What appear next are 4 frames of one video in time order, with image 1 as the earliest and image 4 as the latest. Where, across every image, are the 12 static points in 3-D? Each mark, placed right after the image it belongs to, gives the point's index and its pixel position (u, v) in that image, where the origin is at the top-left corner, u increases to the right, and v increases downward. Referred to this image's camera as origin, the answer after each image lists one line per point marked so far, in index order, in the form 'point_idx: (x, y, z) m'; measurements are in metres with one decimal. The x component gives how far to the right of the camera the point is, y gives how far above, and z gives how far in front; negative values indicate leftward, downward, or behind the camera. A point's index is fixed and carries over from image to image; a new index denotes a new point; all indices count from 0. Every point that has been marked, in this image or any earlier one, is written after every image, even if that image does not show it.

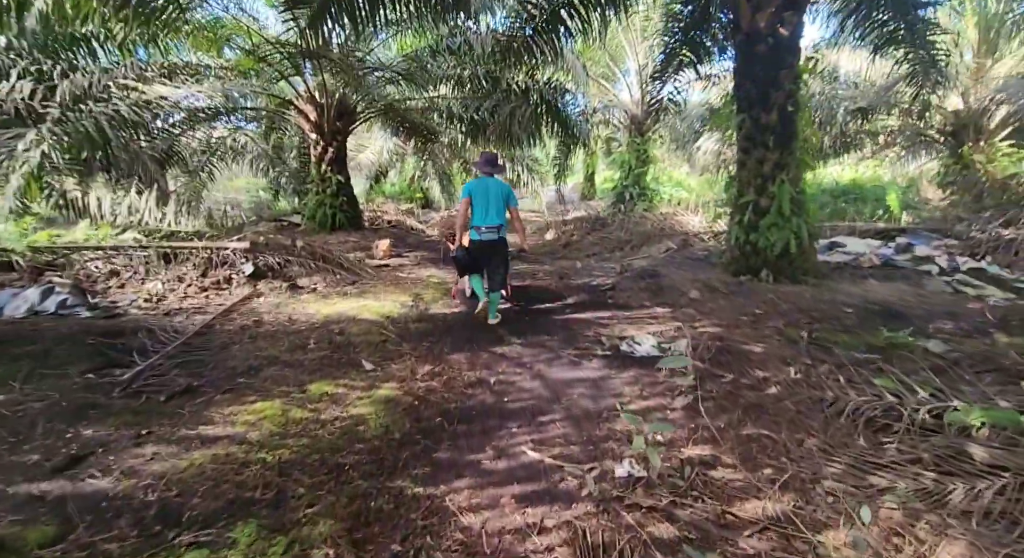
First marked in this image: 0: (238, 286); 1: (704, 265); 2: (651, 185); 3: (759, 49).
0: (-2.3, -0.1, +4.2) m
1: (+2.0, +0.1, +5.3) m
2: (+2.9, +2.0, +10.7) m
3: (+1.9, +1.8, +3.9) m
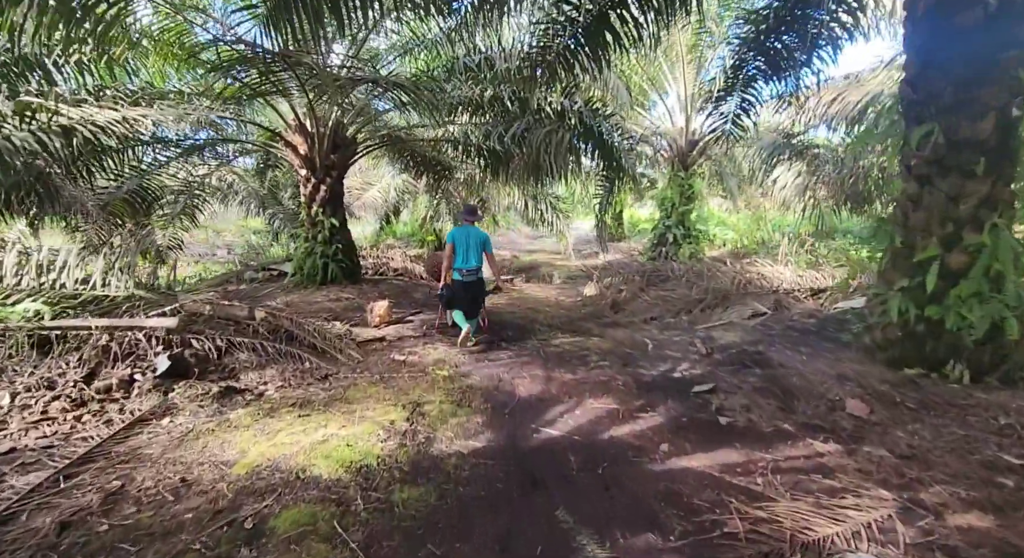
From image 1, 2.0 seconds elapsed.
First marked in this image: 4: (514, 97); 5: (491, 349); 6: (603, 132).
0: (-2.0, -0.6, +2.8) m
1: (+2.3, -0.5, +3.7) m
2: (+3.3, +1.0, +9.2) m
3: (+2.2, +1.2, +2.5) m
4: (0.0, +2.0, +5.5) m
5: (-0.2, -0.6, +4.1) m
6: (+0.8, +1.5, +5.3) m
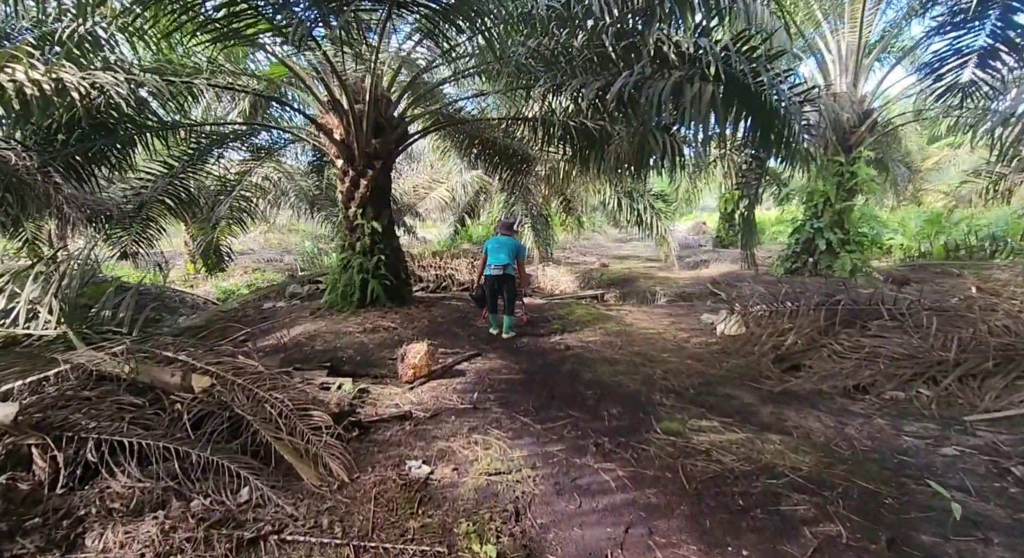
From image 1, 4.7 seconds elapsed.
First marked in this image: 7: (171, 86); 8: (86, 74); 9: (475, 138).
0: (-1.7, -0.8, +1.2) m
1: (+2.7, -0.7, +1.5) m
2: (+4.6, +0.7, +6.8) m
3: (+2.4, +1.0, +0.3) m
4: (+0.8, +1.7, +3.7) m
5: (+0.3, -0.8, +2.3) m
6: (+1.5, +1.2, +3.3) m
7: (-2.7, +1.5, +4.0) m
8: (-2.7, +1.3, +3.2) m
9: (-0.5, +1.7, +6.3) m
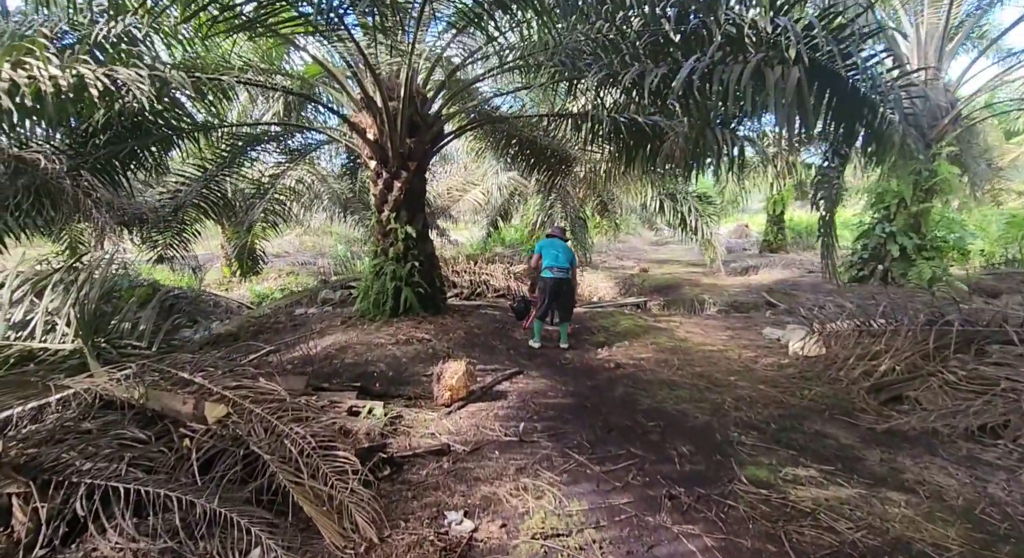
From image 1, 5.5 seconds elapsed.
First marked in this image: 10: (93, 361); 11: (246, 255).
0: (-1.5, -0.9, +1.0) m
1: (+2.8, -0.8, +0.9) m
2: (+5.1, +0.6, +6.1) m
3: (+2.5, +0.9, -0.2) m
4: (+1.1, +1.6, +3.2) m
5: (+0.5, -0.9, +1.9) m
6: (+1.8, +1.2, +2.8) m
7: (-2.4, +1.5, +3.8) m
8: (-2.4, +1.2, +3.0) m
9: (0.0, +1.7, +6.0) m
10: (-2.1, -0.4, +2.6) m
11: (-3.5, +0.3, +6.7) m
